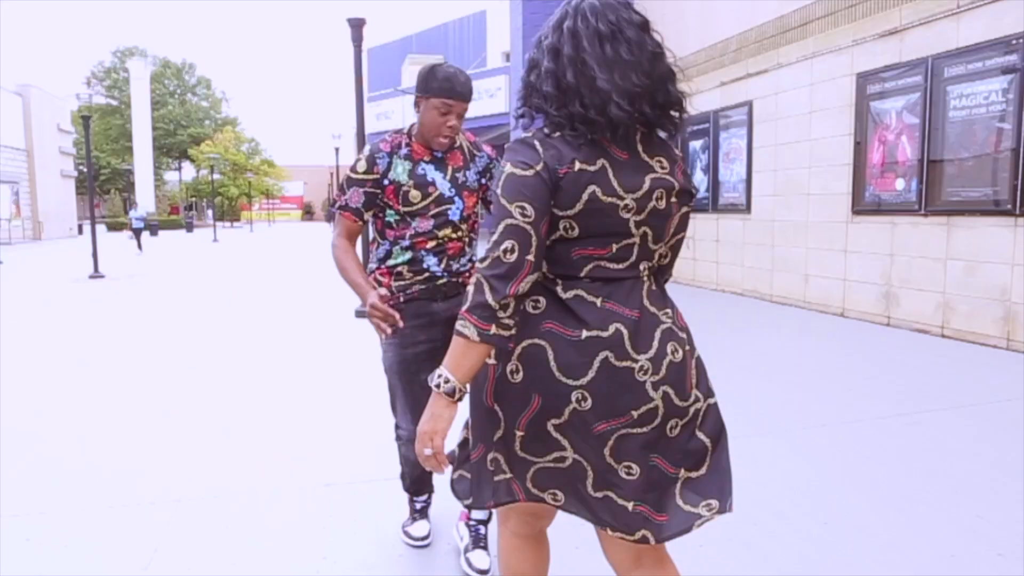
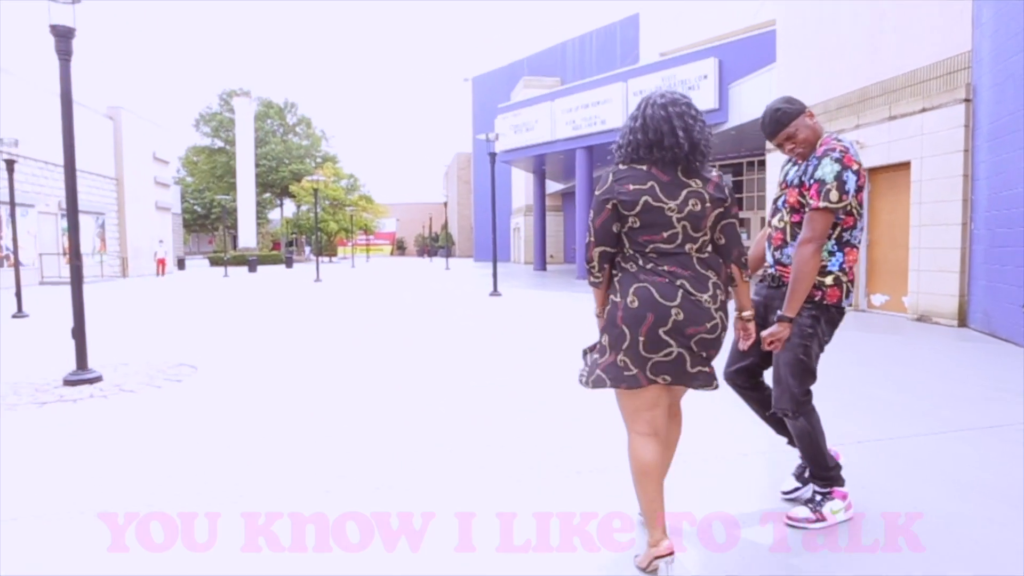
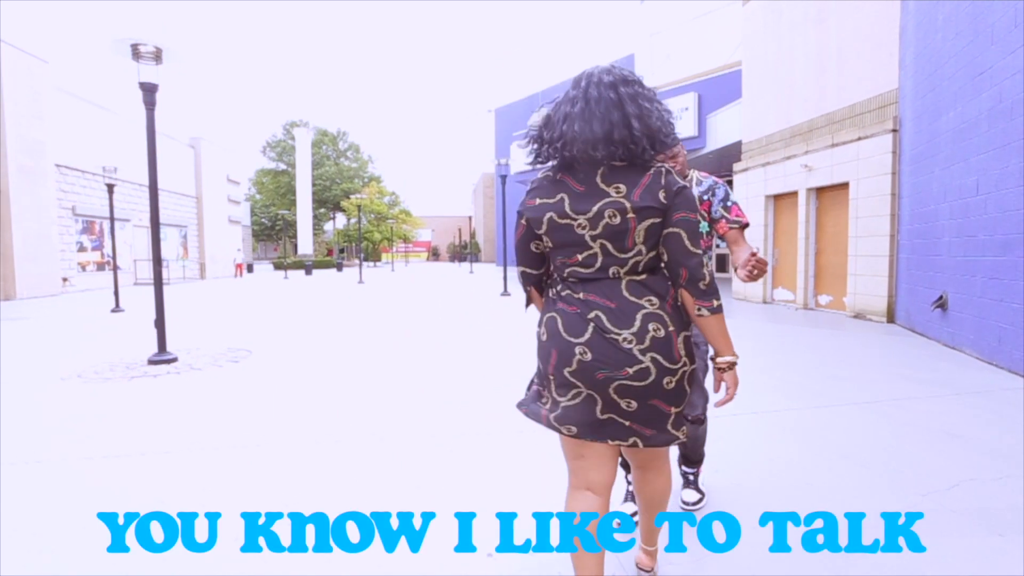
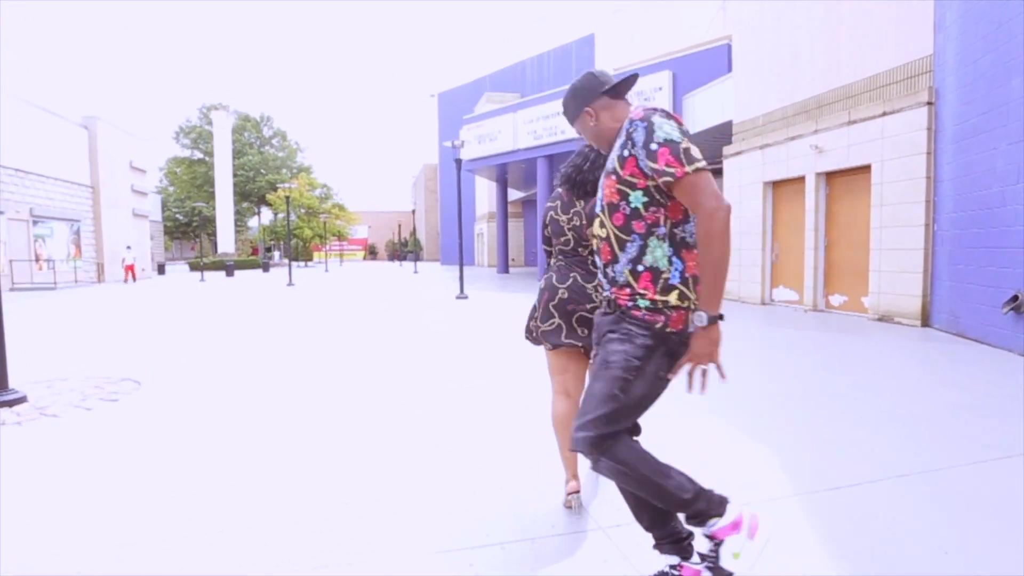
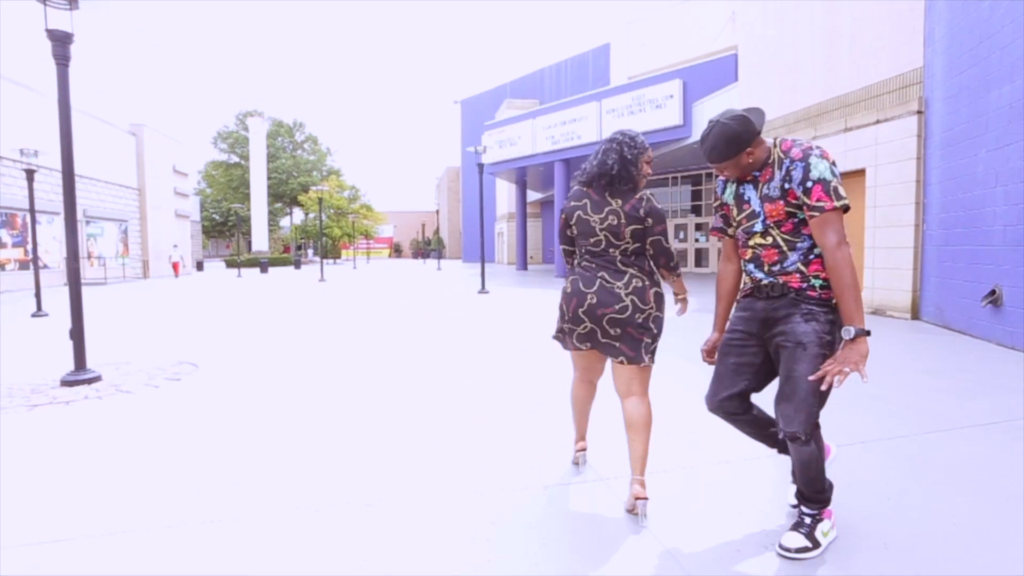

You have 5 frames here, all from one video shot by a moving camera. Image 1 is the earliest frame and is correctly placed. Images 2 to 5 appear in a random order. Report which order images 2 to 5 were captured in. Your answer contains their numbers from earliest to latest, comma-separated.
3, 2, 5, 4
